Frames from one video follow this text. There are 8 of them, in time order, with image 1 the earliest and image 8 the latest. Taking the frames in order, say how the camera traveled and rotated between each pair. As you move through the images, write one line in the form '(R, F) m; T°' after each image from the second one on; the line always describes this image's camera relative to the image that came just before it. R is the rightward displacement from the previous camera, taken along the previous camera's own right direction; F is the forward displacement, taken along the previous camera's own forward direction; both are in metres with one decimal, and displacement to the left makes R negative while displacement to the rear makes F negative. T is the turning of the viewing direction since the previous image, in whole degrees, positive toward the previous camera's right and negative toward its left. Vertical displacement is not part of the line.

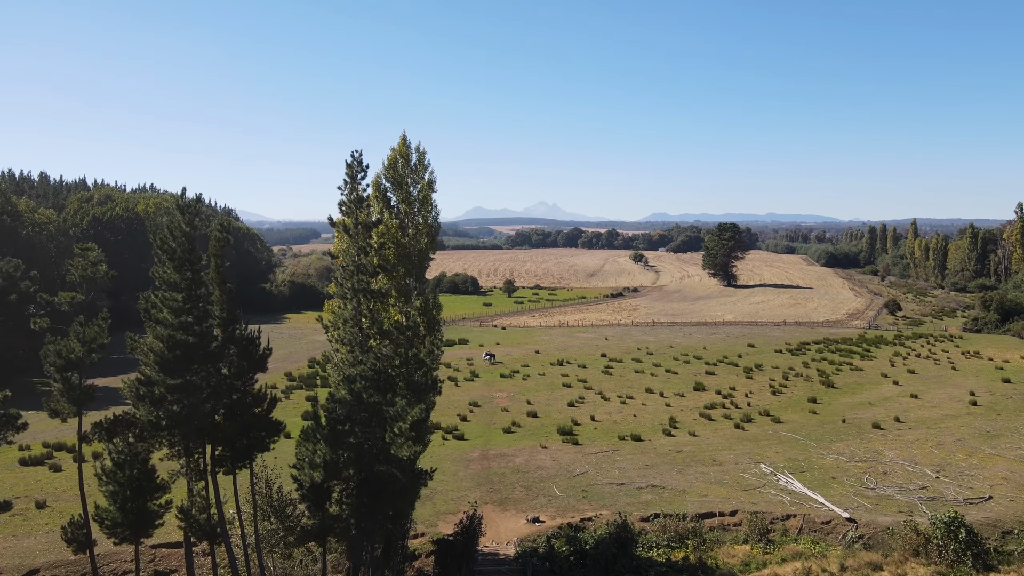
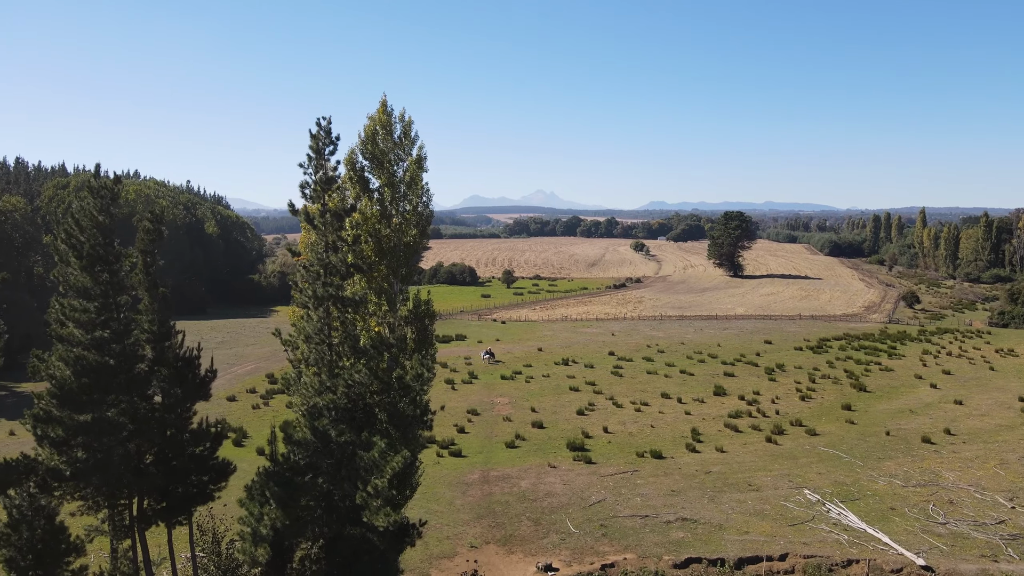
(-0.3, +3.7) m; 0°
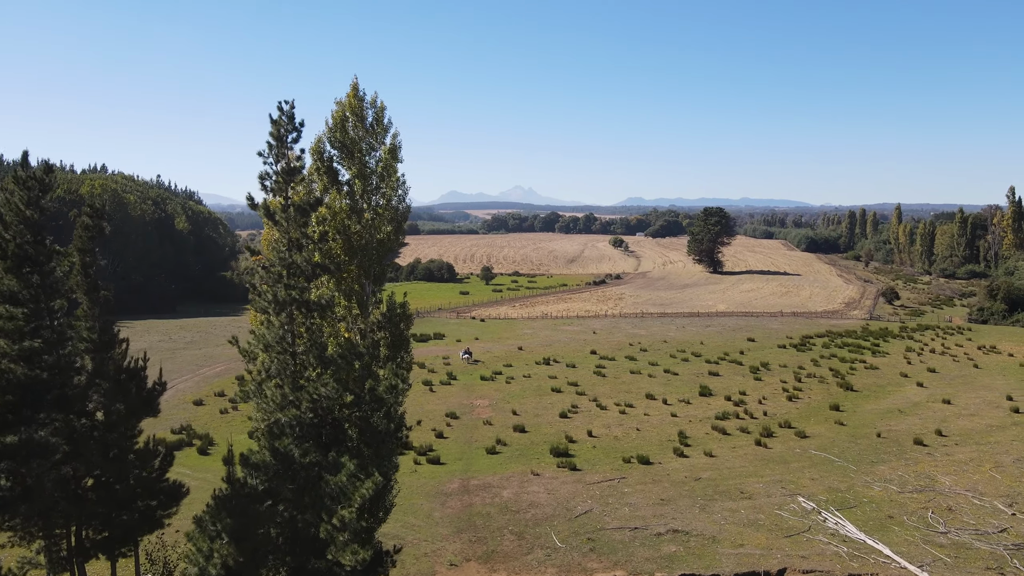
(-0.1, +1.4) m; +2°
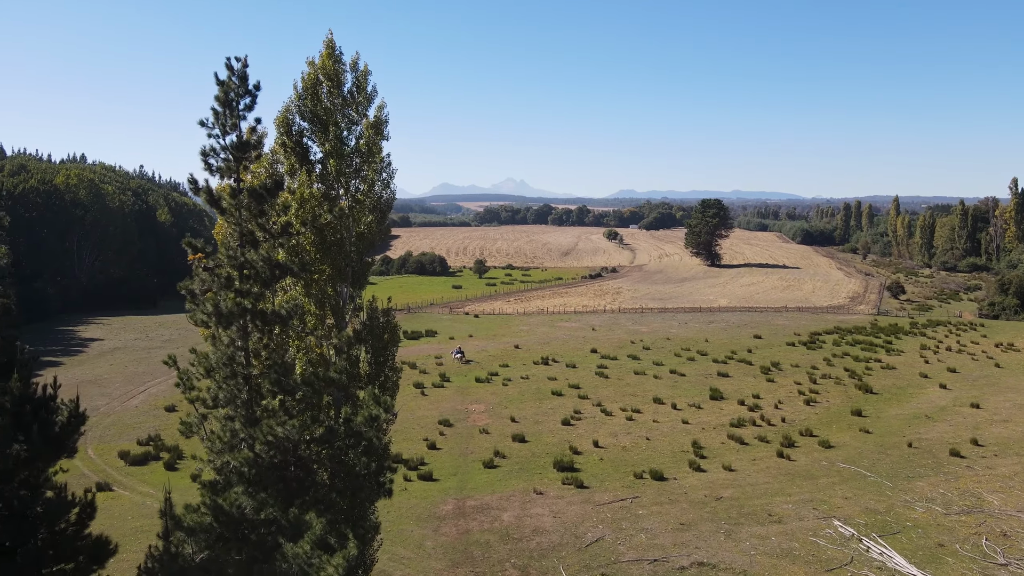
(-0.3, +2.5) m; +1°
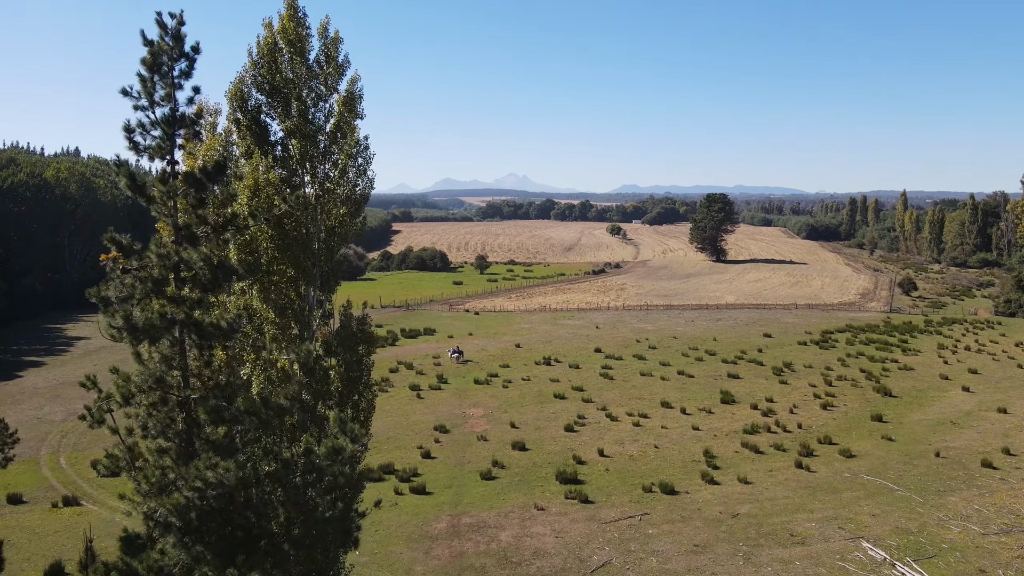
(+0.1, +1.7) m; 0°
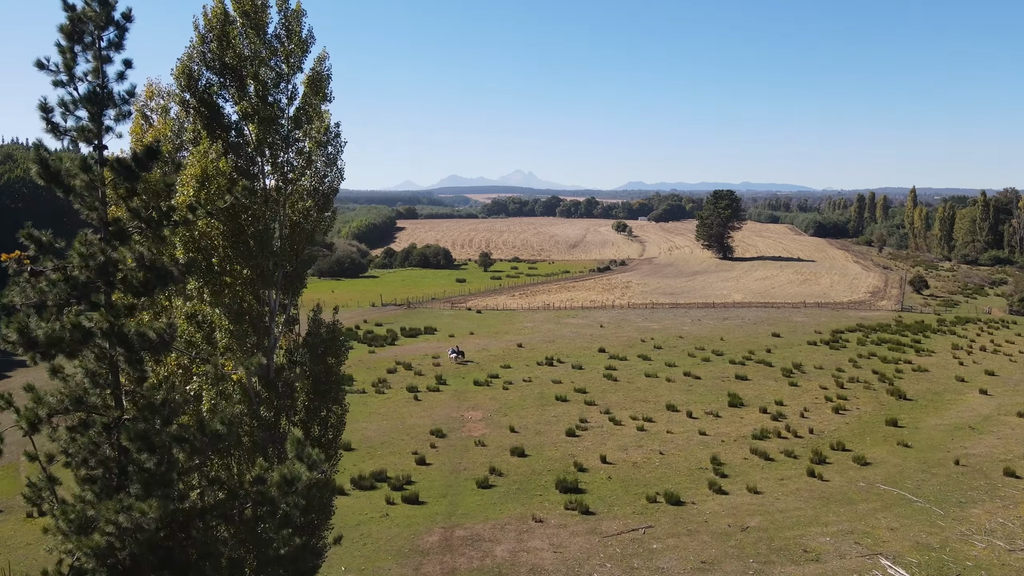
(+0.3, +1.0) m; -1°
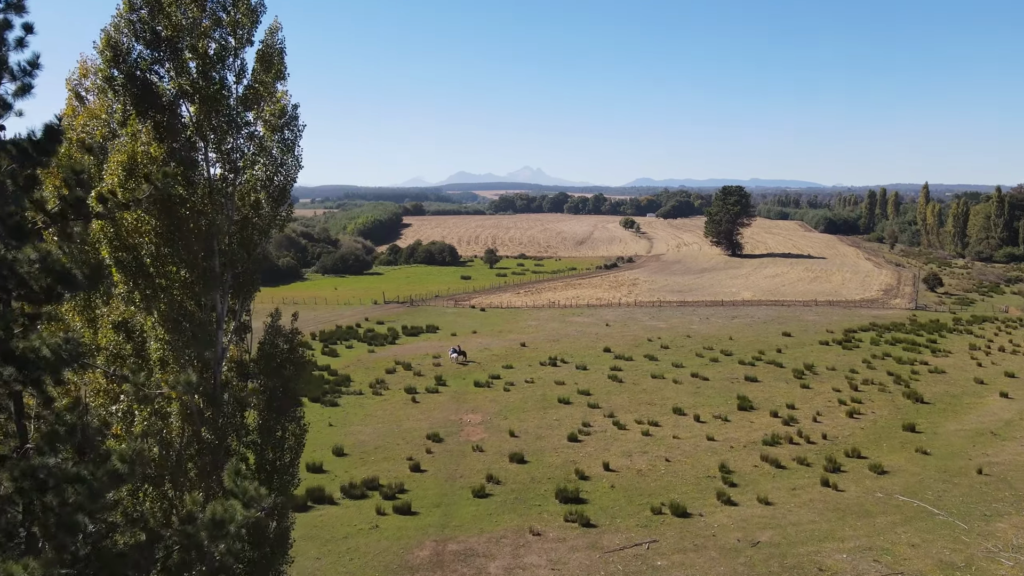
(+0.4, +1.1) m; -1°
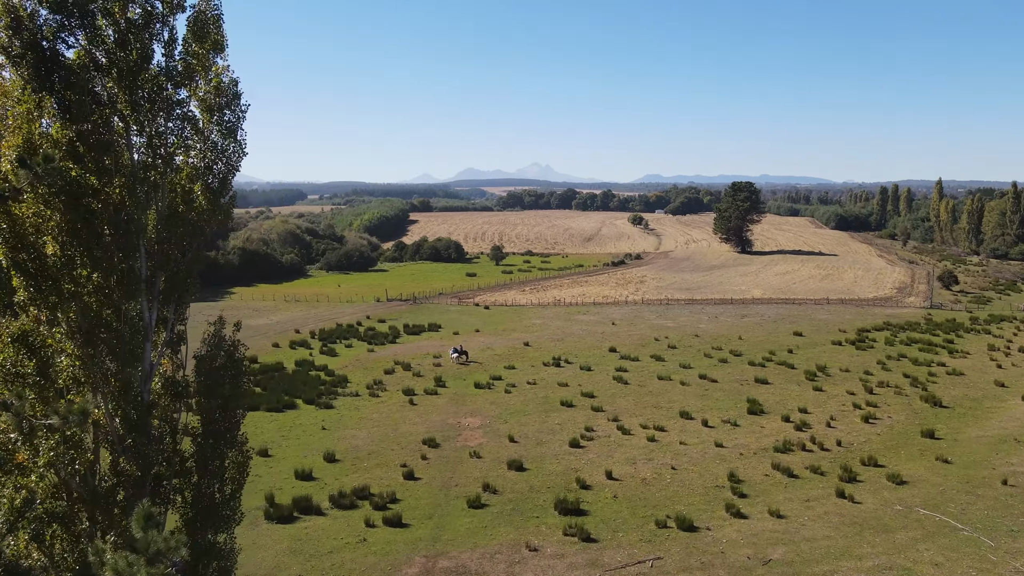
(+0.4, +1.1) m; -1°
